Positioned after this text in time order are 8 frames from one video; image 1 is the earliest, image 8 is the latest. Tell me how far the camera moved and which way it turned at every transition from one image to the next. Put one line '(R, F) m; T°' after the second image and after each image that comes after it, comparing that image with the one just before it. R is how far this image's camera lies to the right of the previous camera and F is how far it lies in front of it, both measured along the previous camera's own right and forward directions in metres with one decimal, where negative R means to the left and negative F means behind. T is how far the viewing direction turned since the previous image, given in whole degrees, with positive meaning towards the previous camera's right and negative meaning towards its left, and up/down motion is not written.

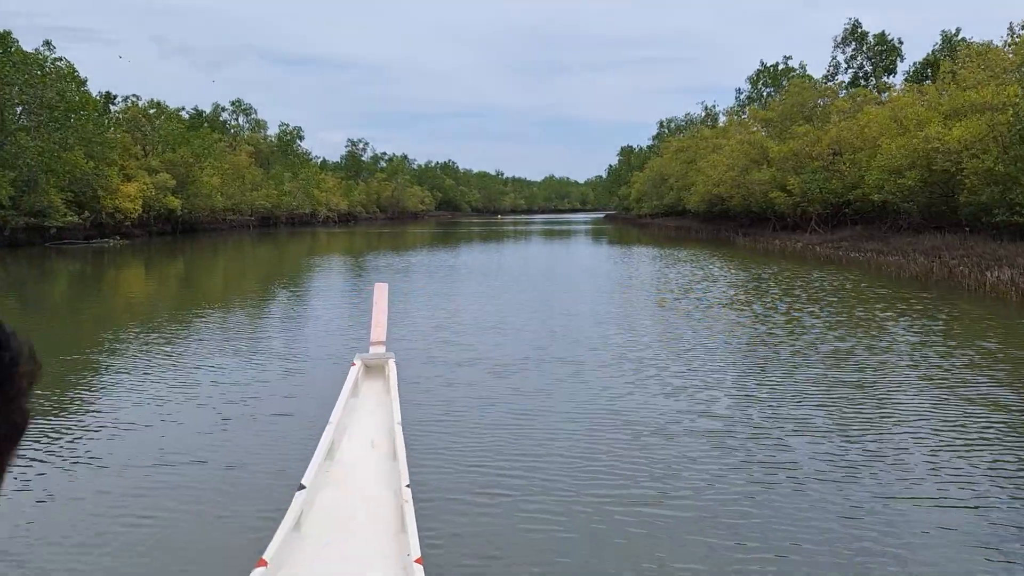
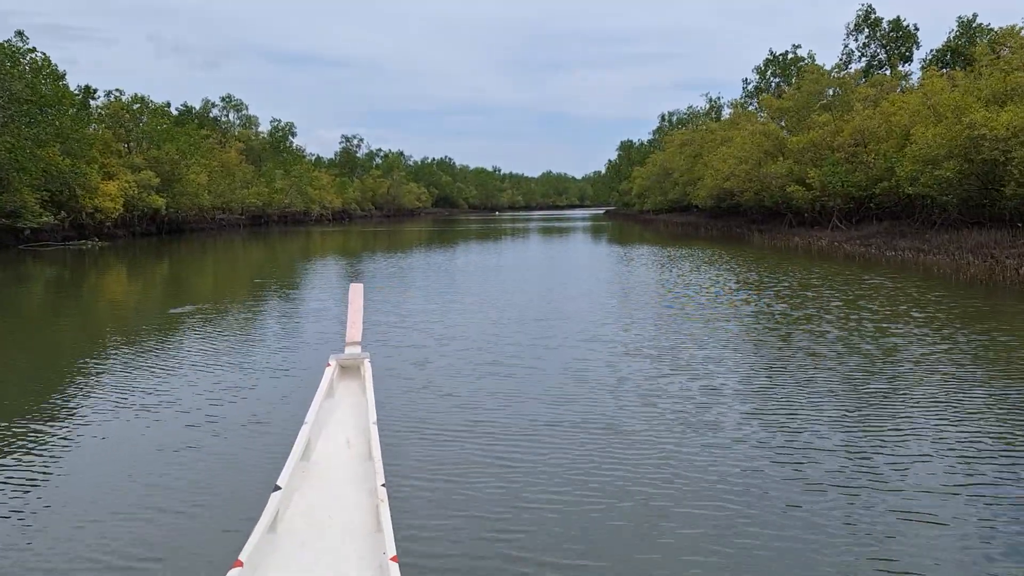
(-0.2, +2.2) m; 0°
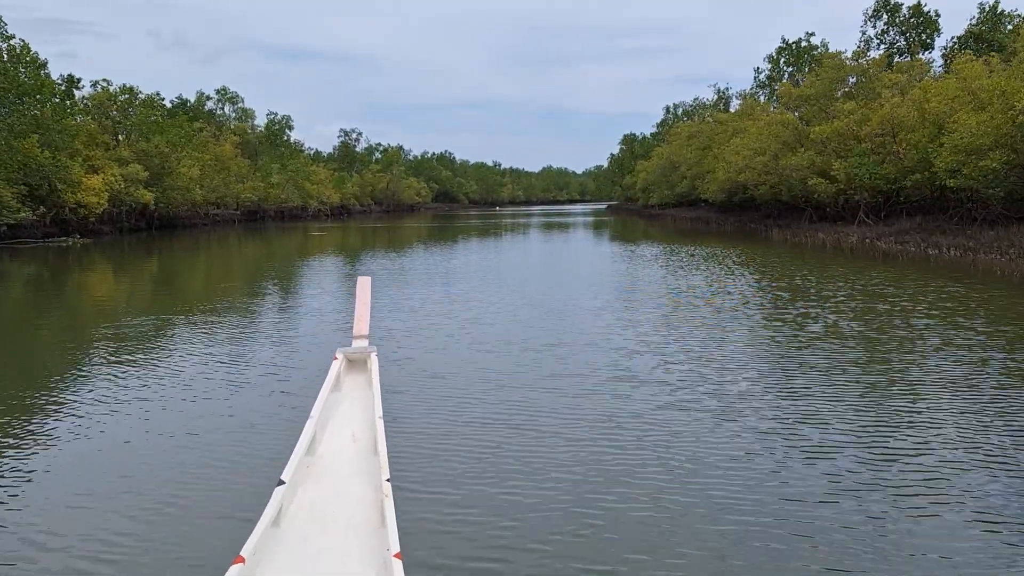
(-0.2, +2.0) m; 0°
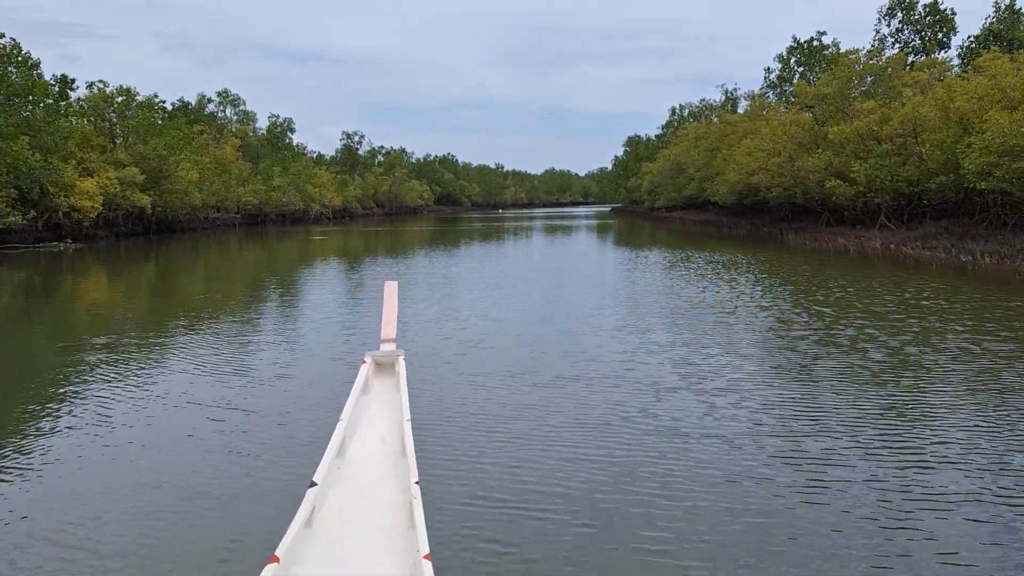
(-0.1, +1.2) m; 0°
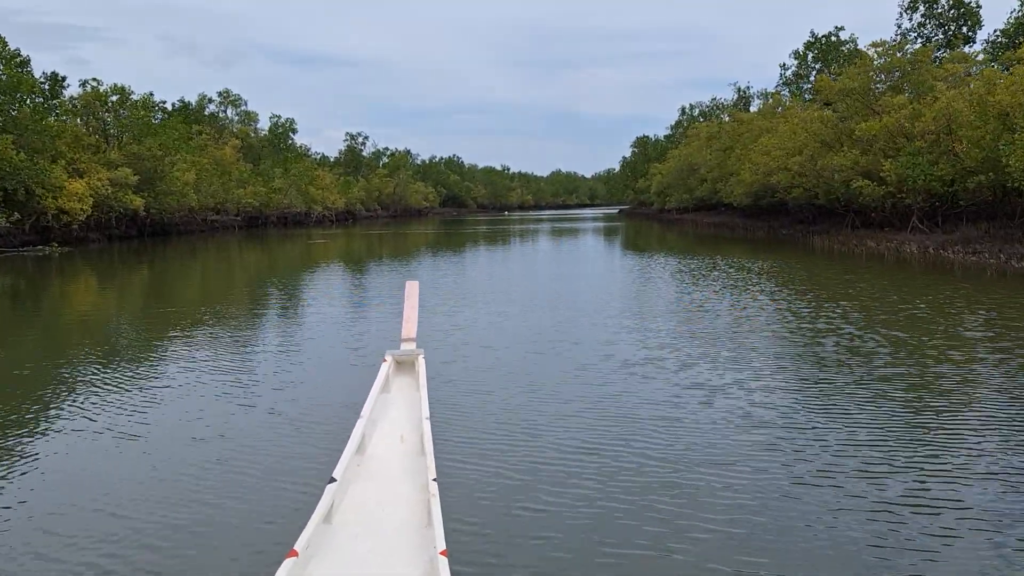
(0.0, +1.8) m; 0°
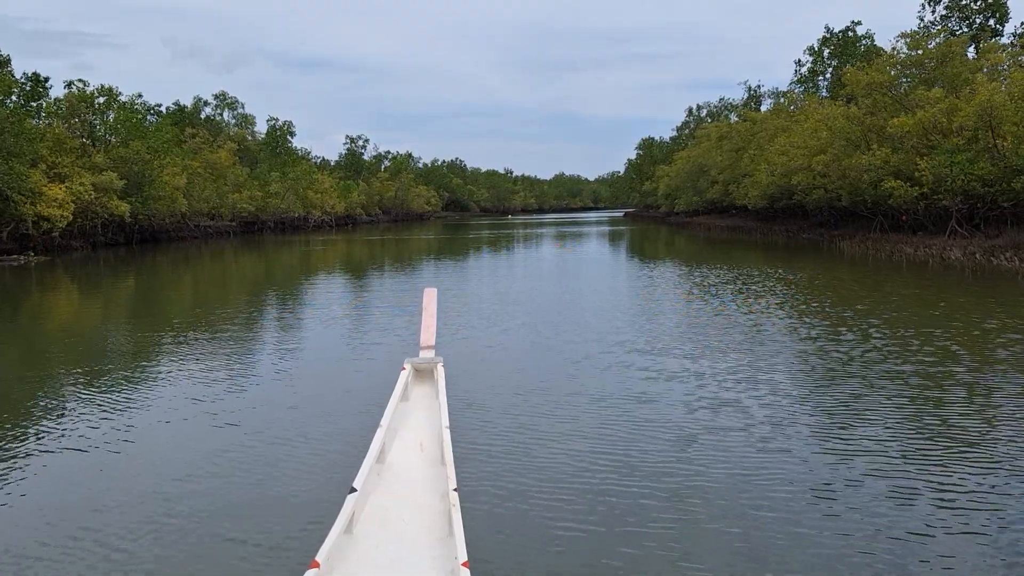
(0.0, +2.1) m; 0°
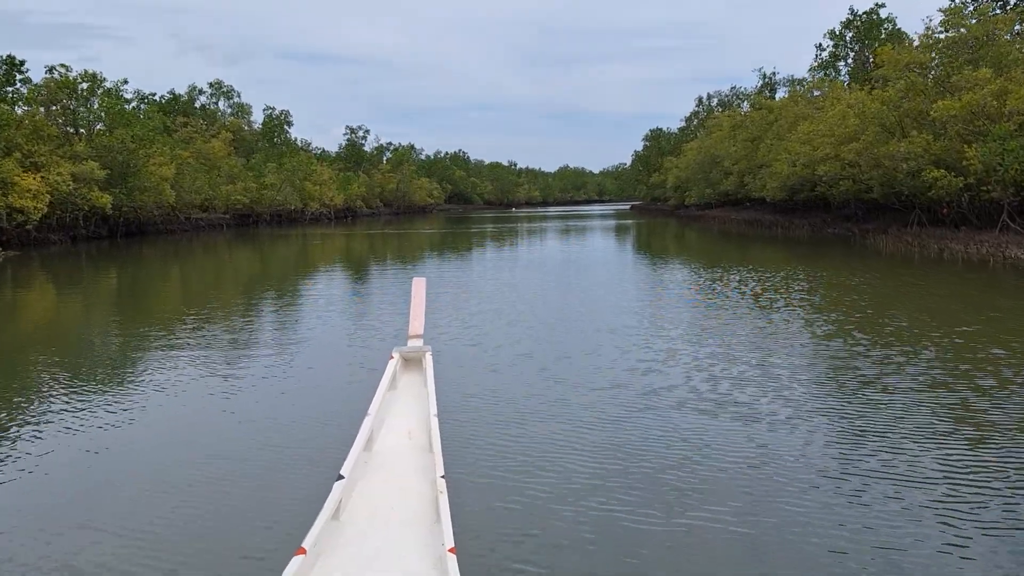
(0.0, +2.4) m; 0°
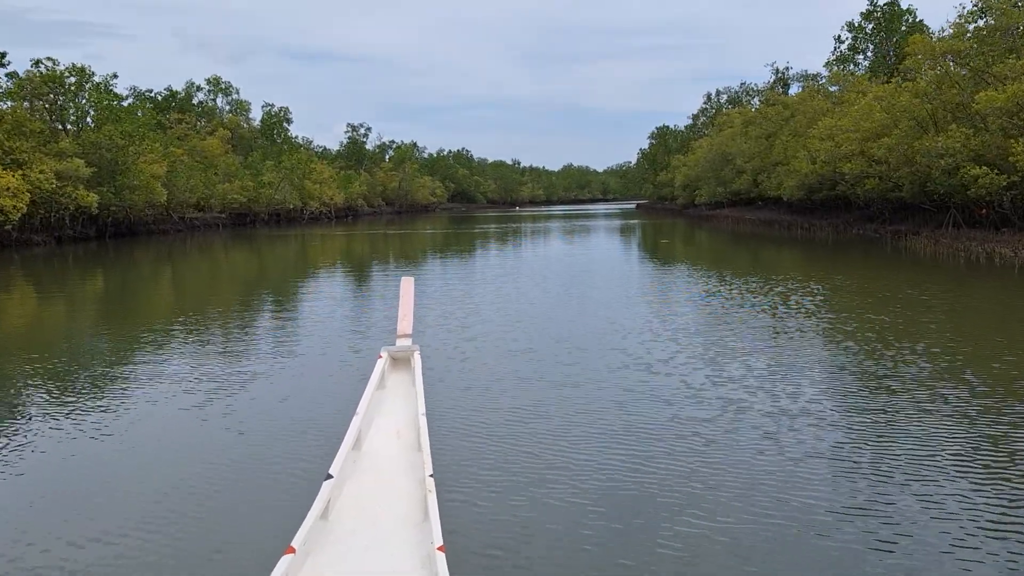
(-0.1, +1.9) m; 0°
